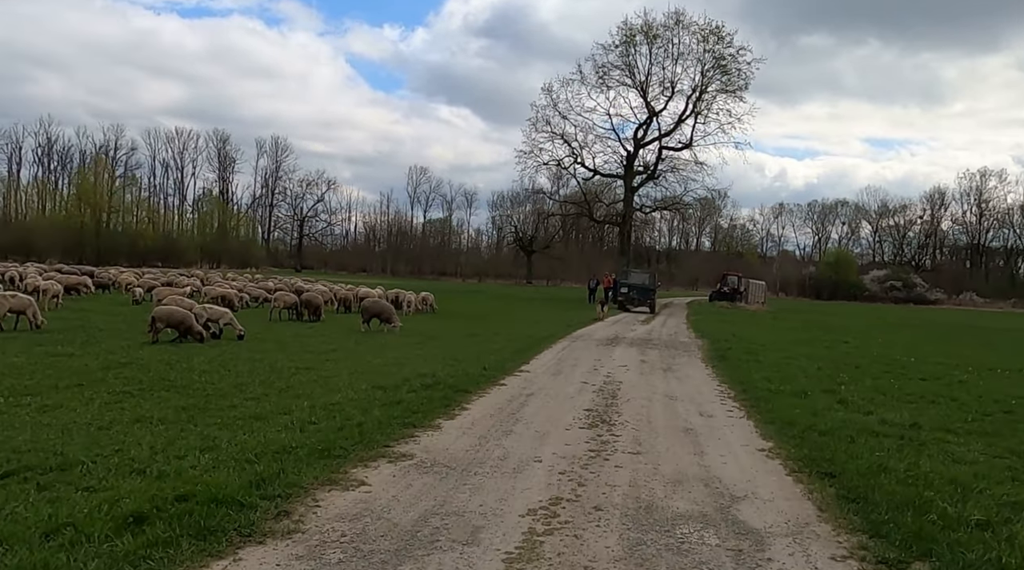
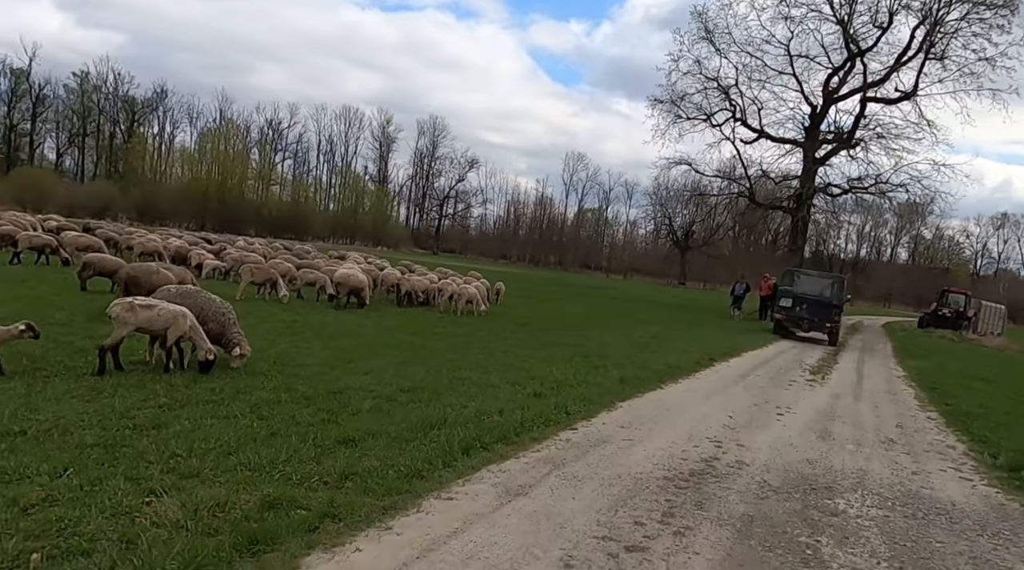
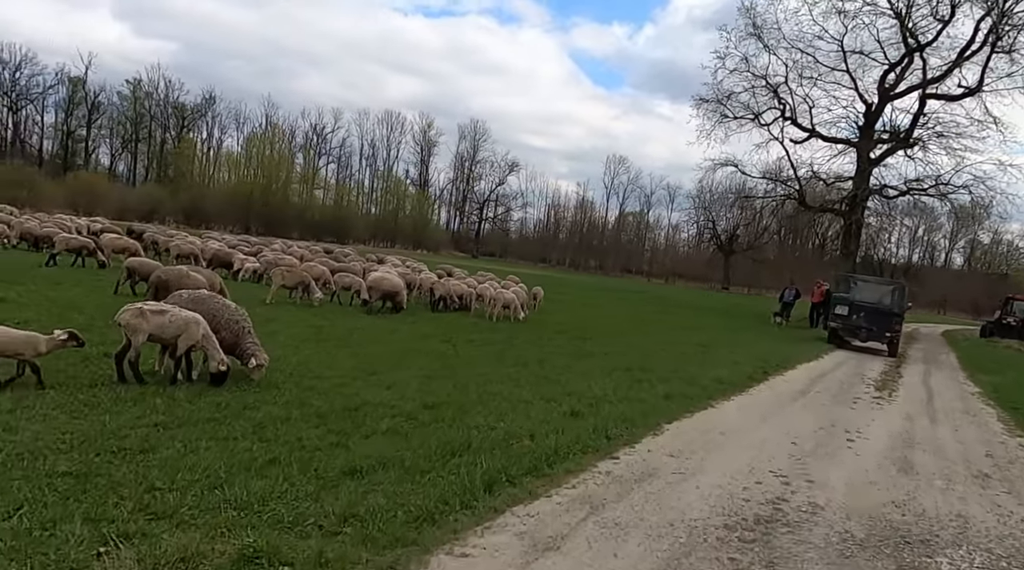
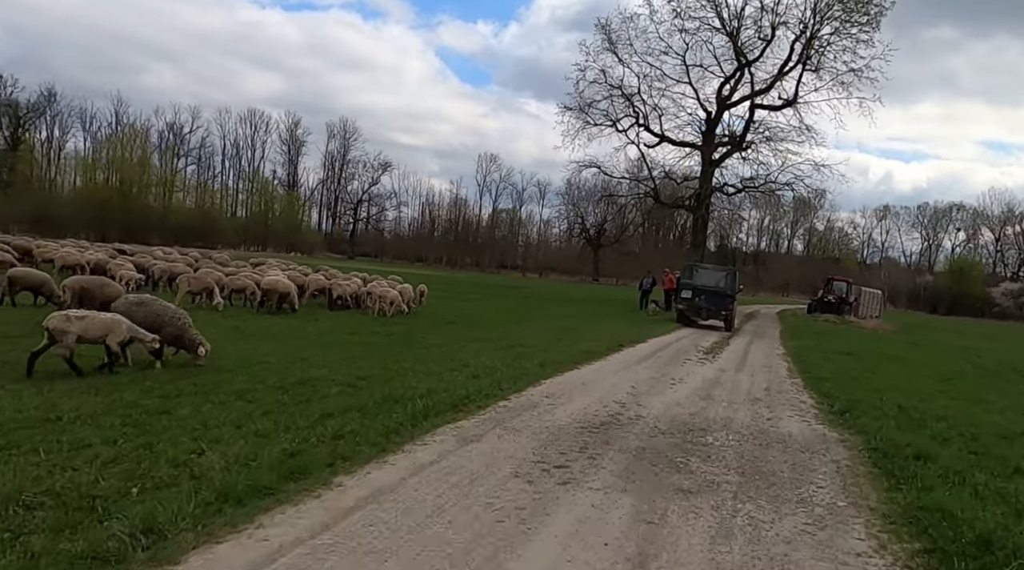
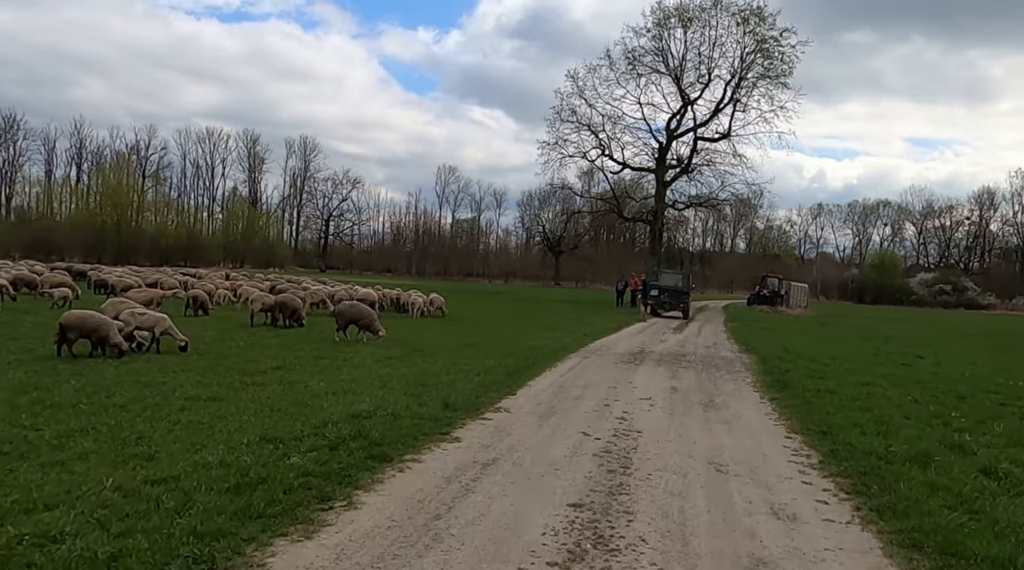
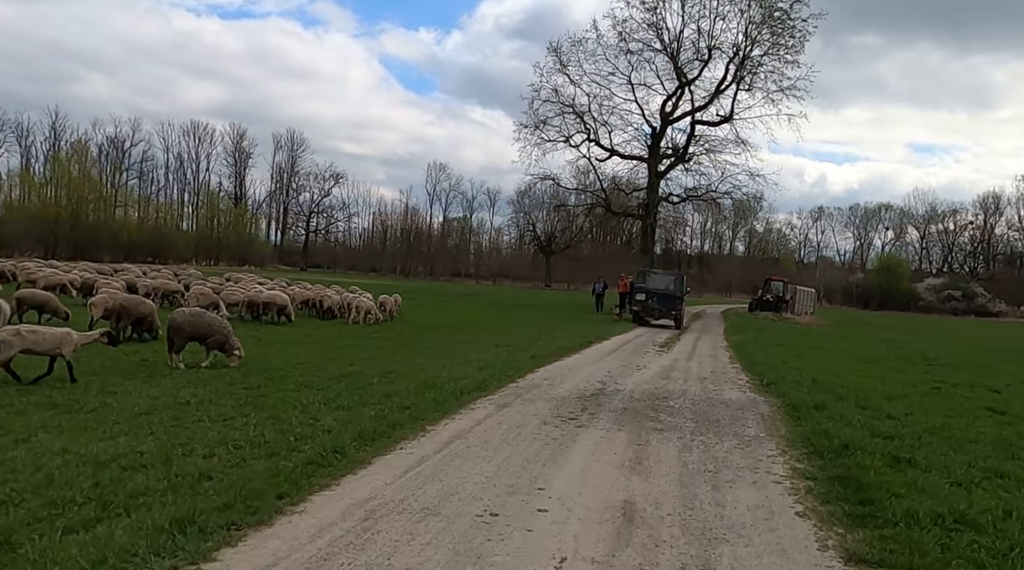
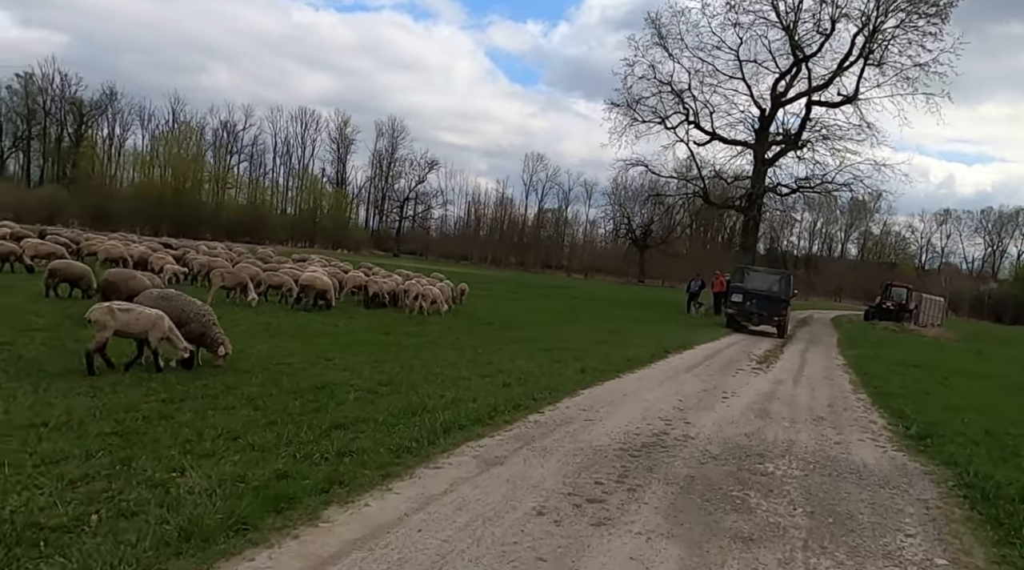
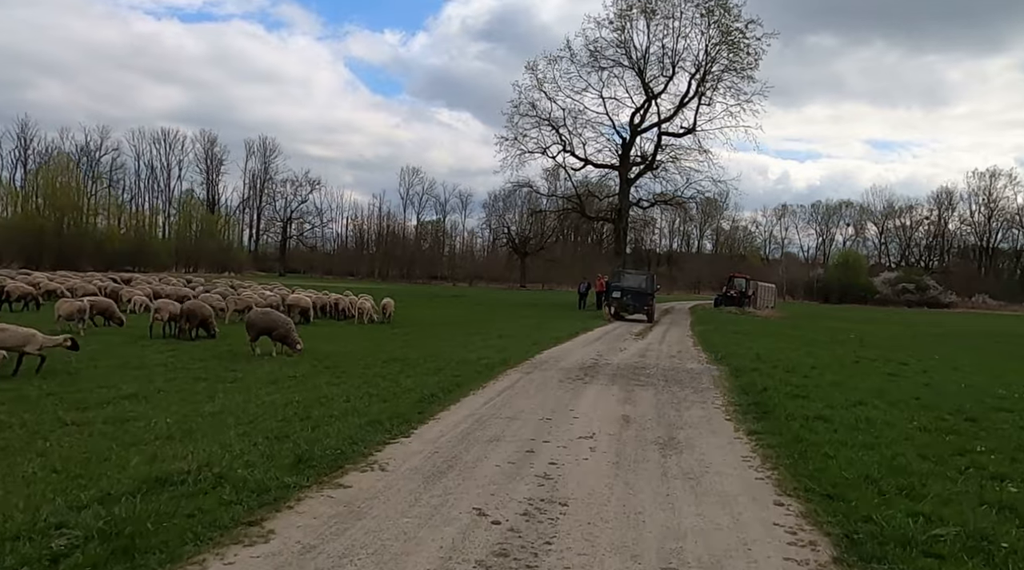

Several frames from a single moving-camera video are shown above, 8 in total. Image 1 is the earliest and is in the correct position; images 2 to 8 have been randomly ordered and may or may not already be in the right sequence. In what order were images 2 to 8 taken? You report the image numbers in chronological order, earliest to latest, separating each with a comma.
5, 8, 6, 4, 7, 2, 3
